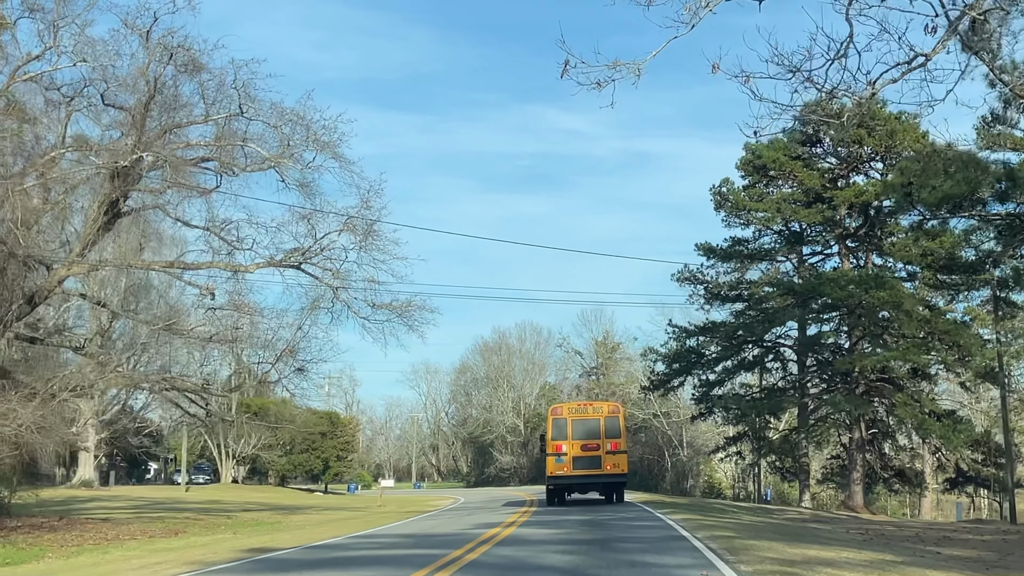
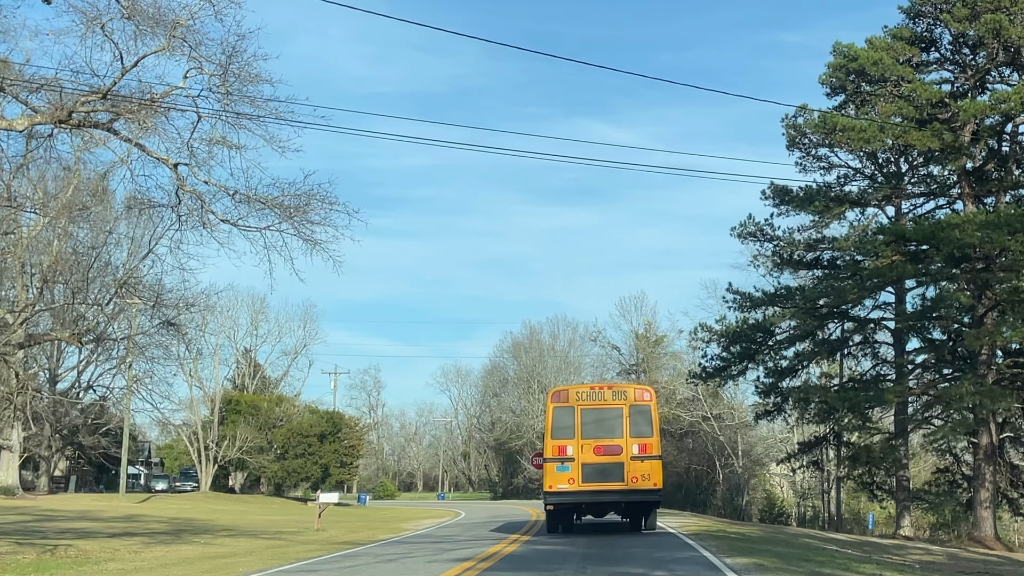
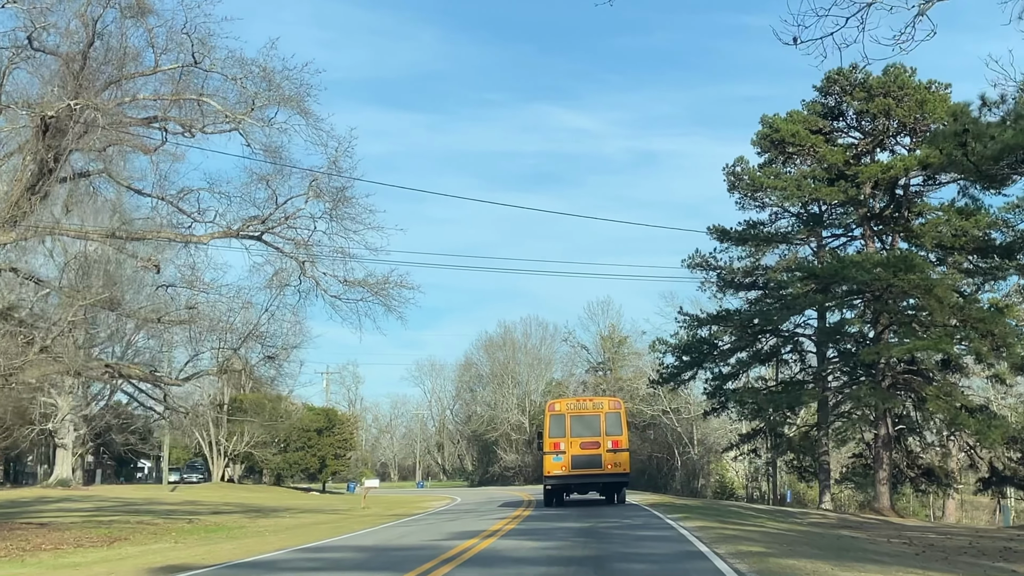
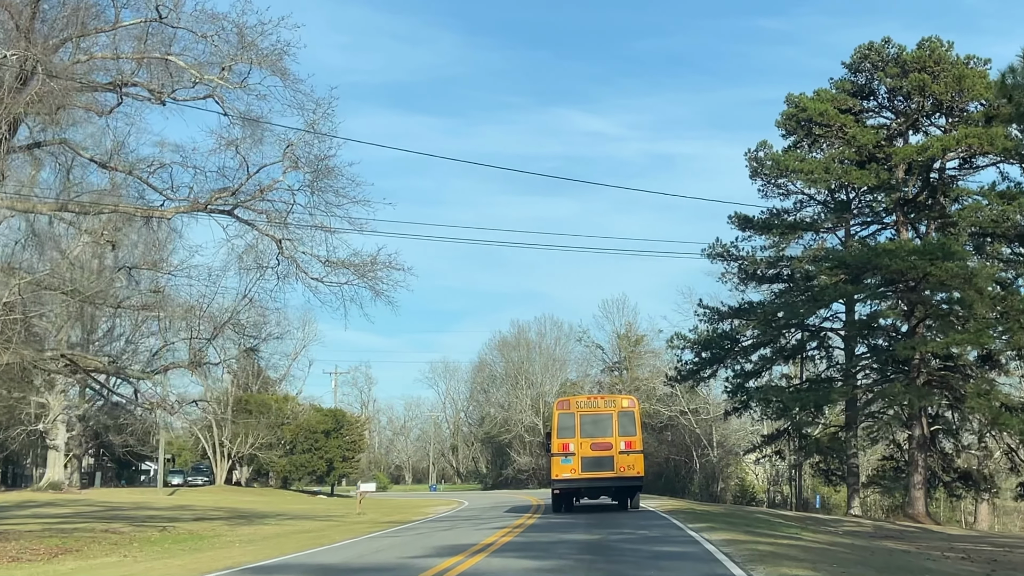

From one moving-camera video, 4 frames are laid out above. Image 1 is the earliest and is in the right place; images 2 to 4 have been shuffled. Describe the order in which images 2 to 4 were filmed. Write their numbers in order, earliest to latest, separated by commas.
3, 4, 2
